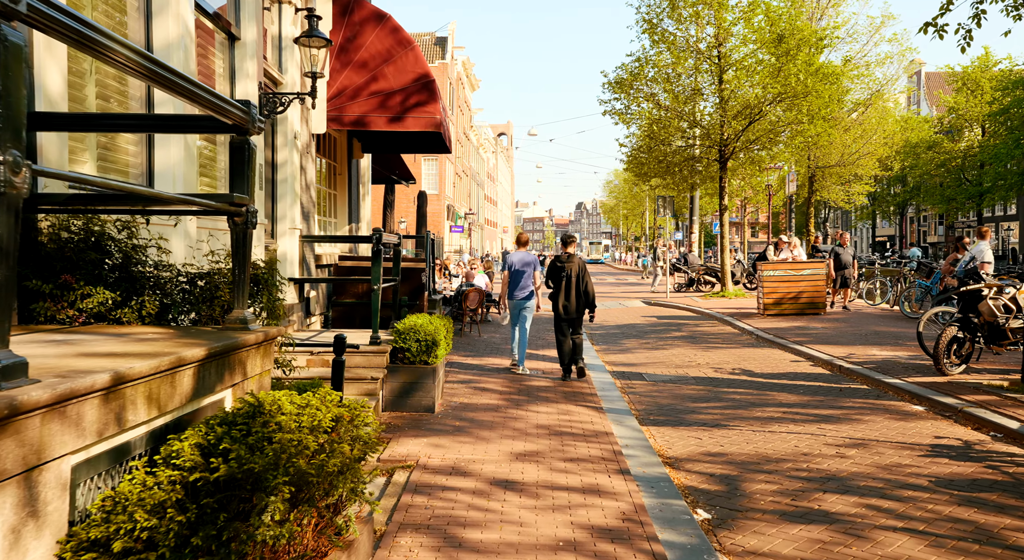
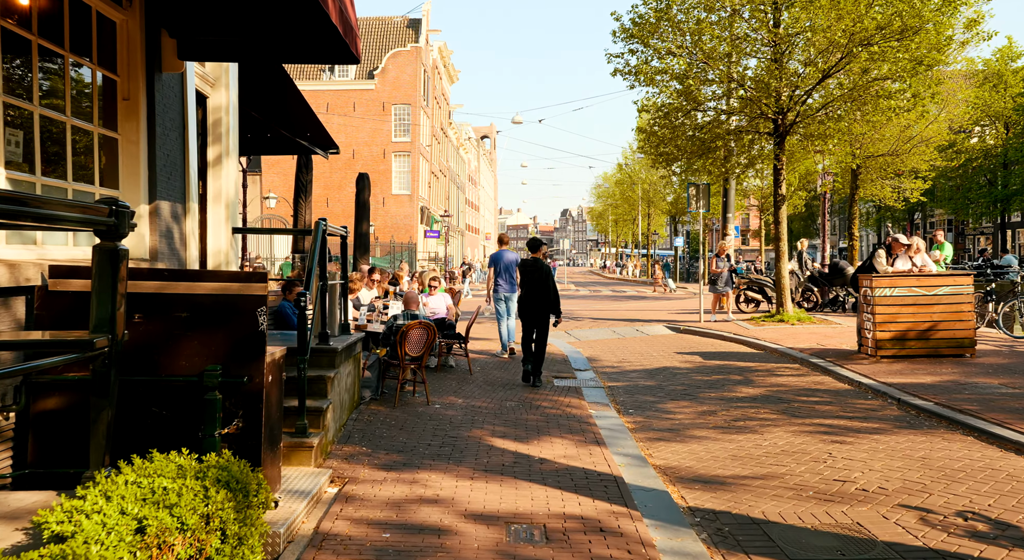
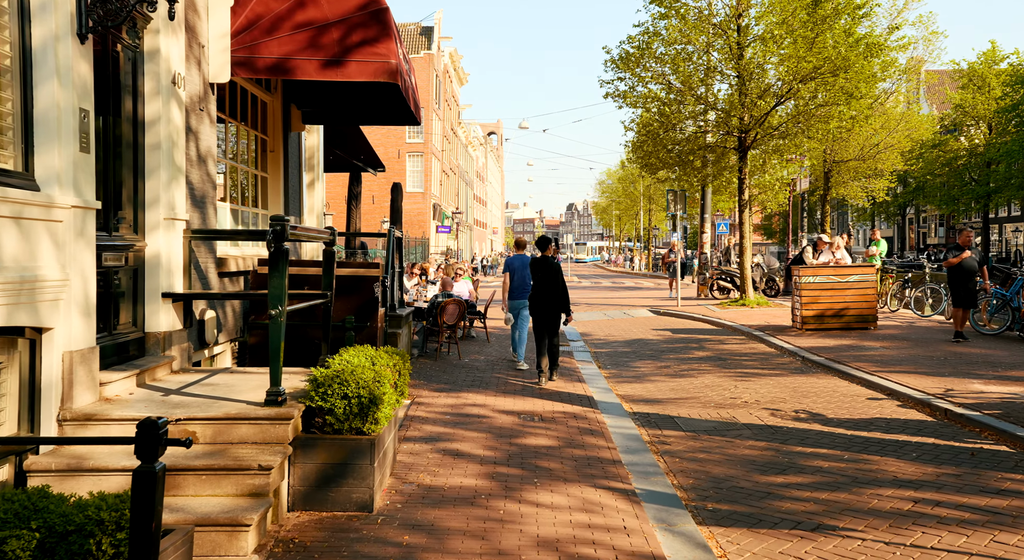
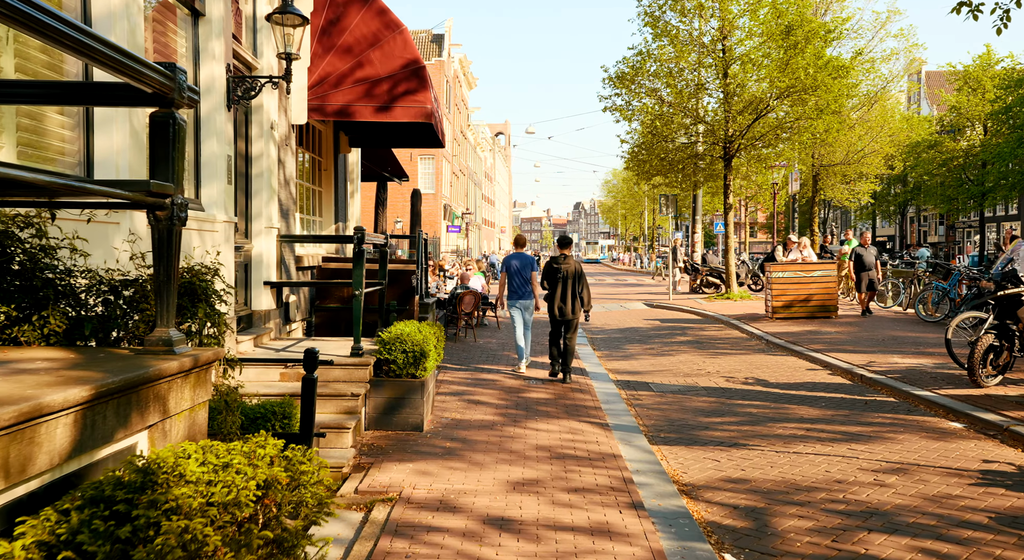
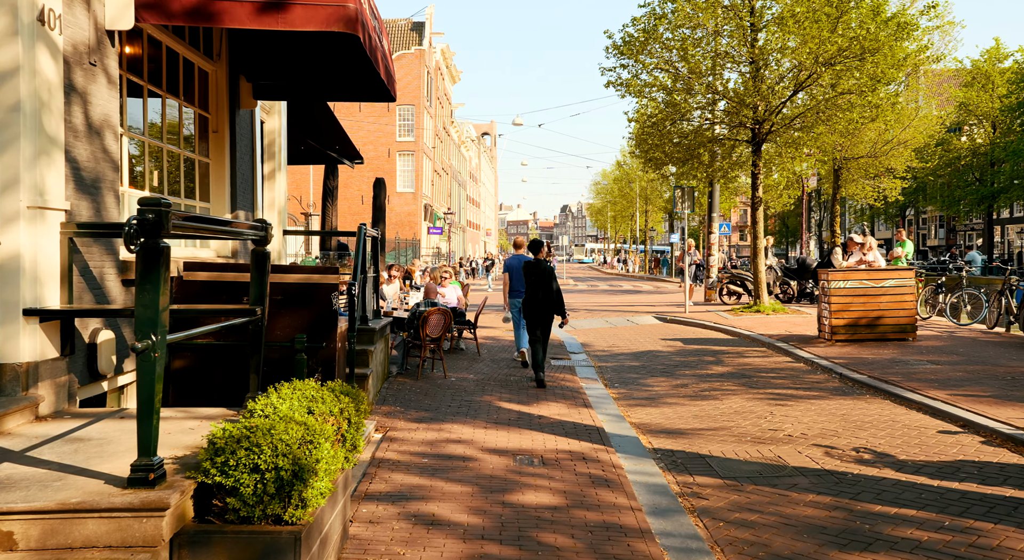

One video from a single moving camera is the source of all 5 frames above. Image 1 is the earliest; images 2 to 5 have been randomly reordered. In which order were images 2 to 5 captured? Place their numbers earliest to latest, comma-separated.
4, 3, 5, 2
